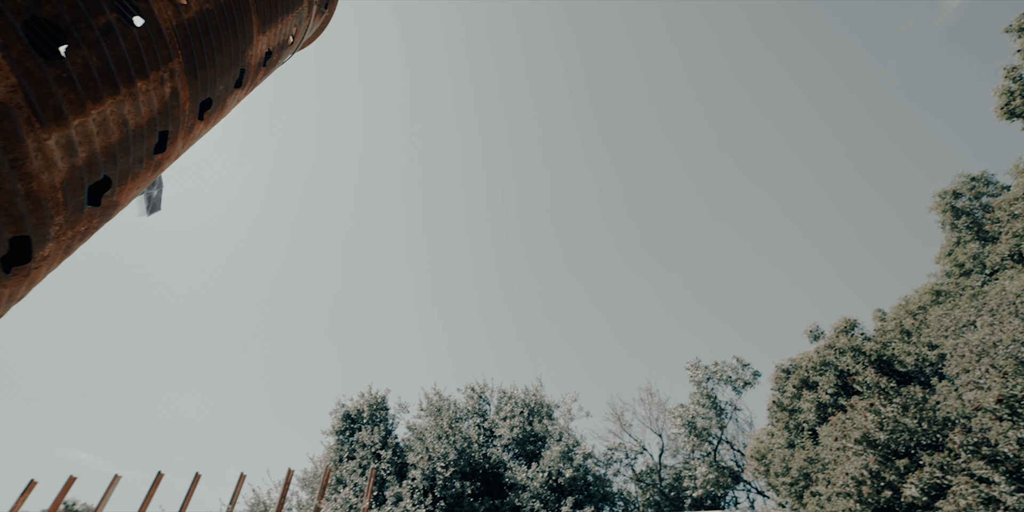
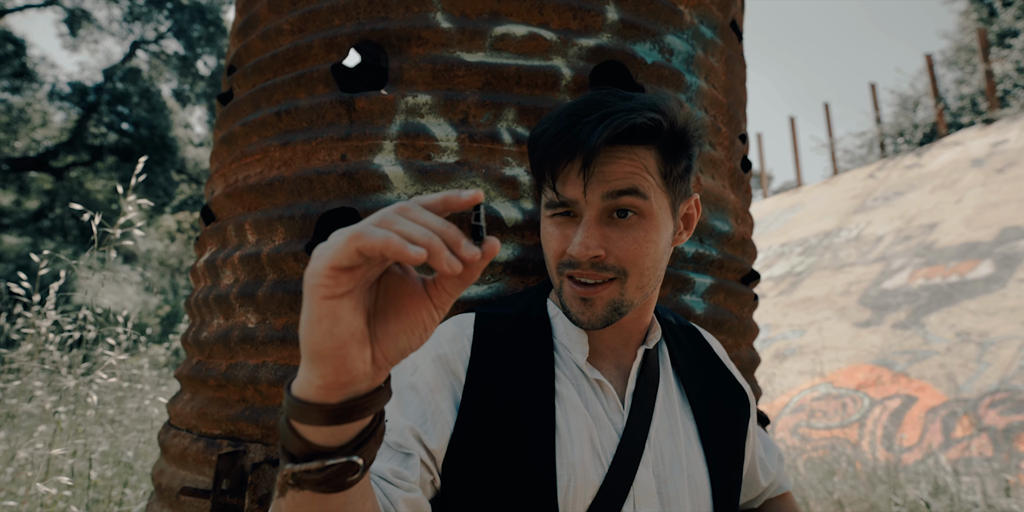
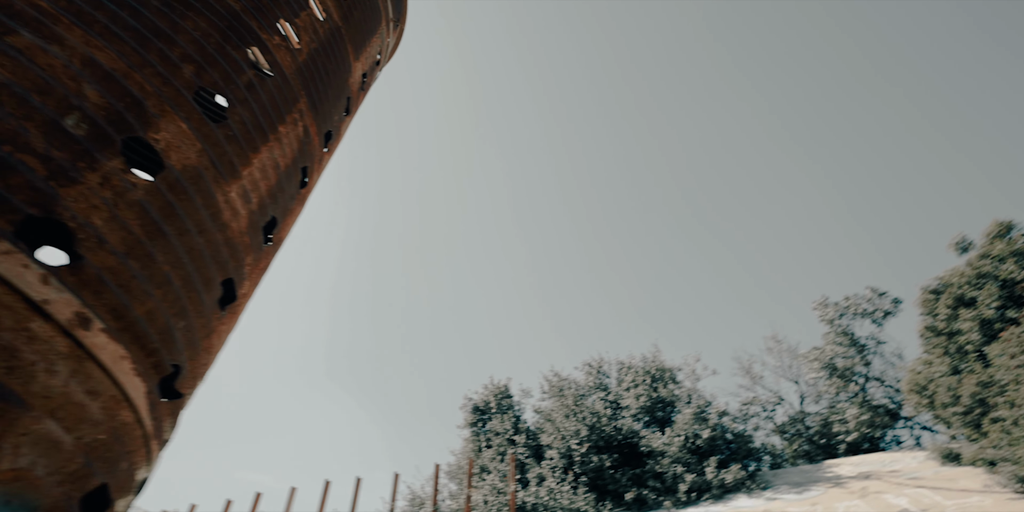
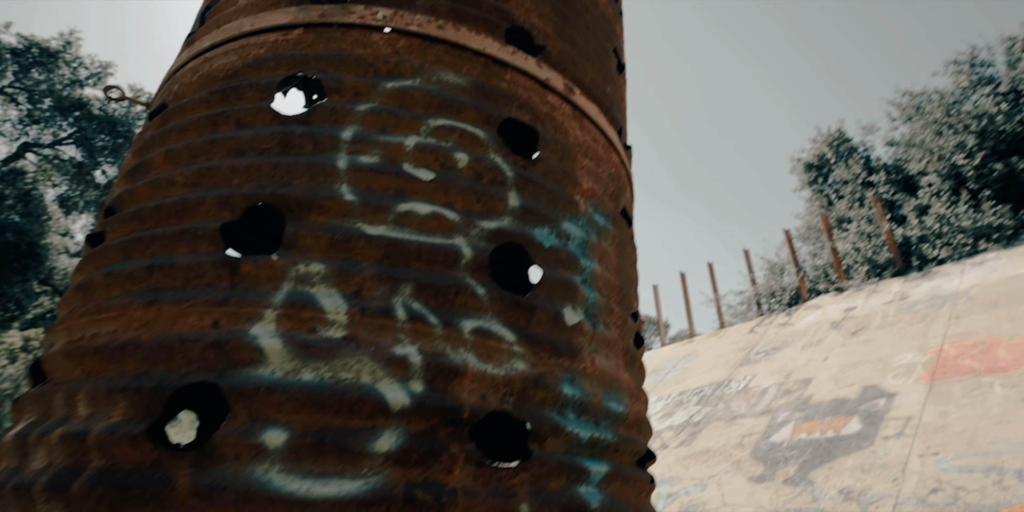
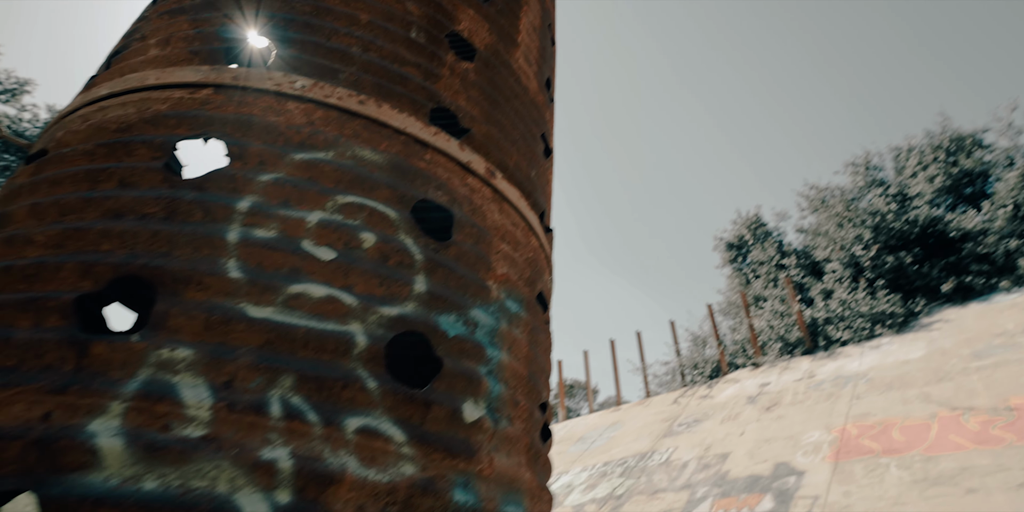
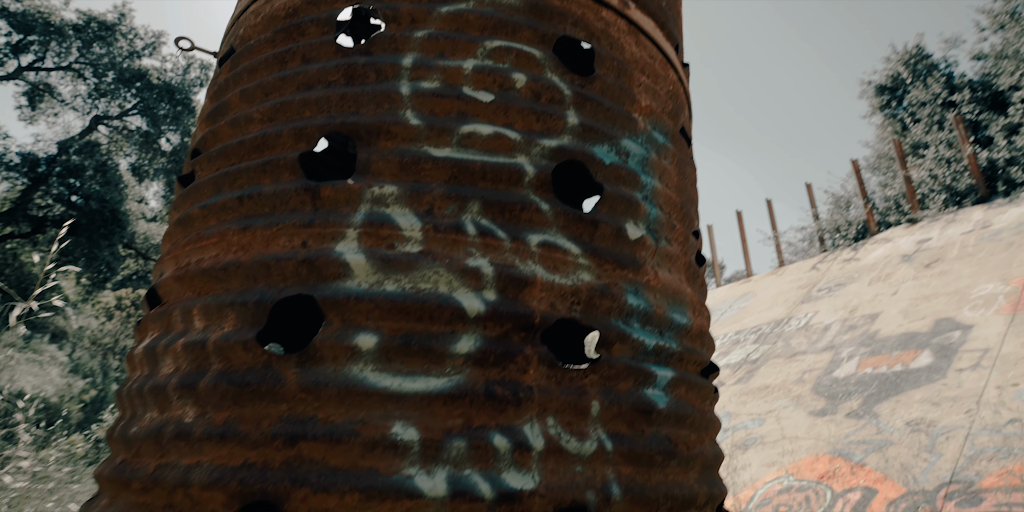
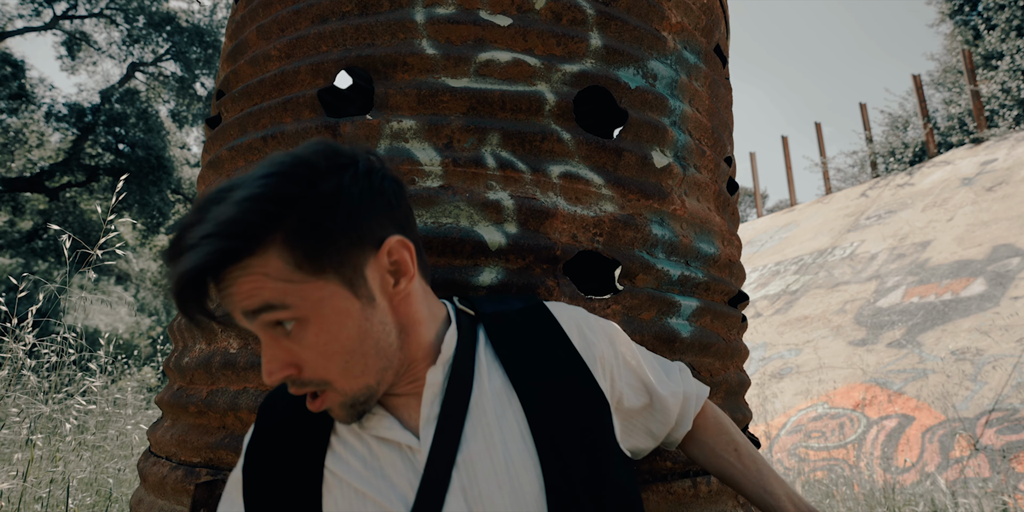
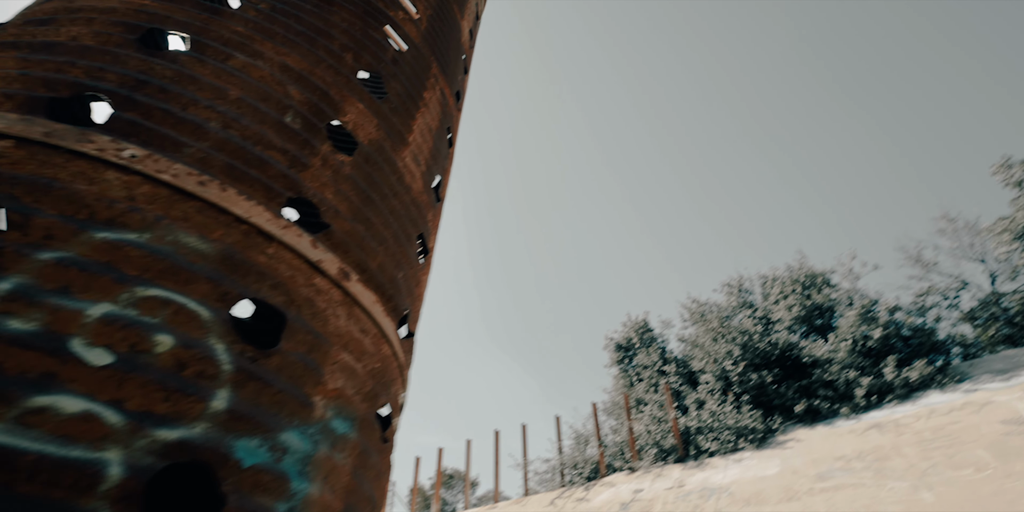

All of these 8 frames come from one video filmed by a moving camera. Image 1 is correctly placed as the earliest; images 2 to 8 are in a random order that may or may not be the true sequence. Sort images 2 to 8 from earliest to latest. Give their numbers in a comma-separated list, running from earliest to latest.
3, 8, 5, 4, 6, 7, 2
